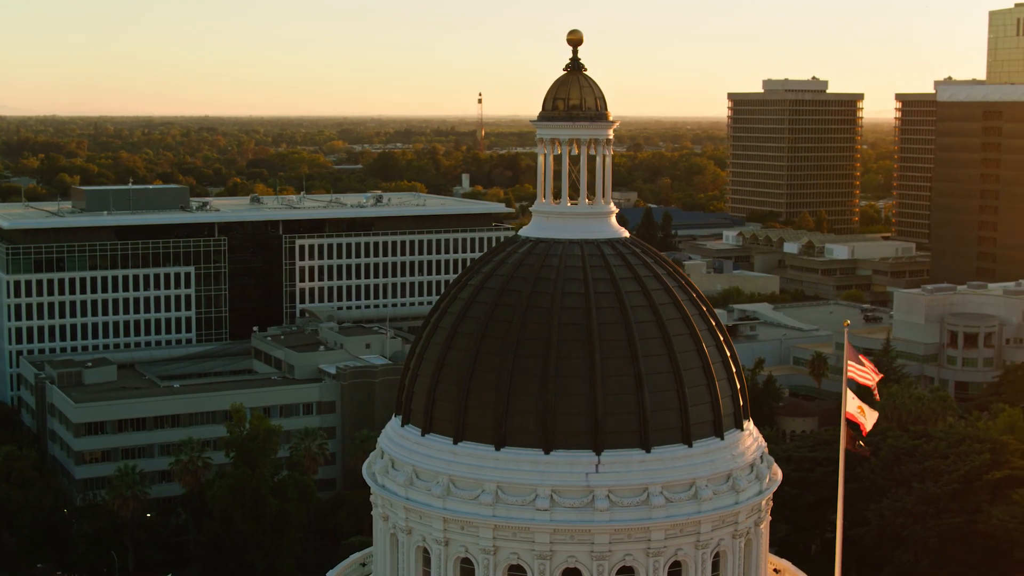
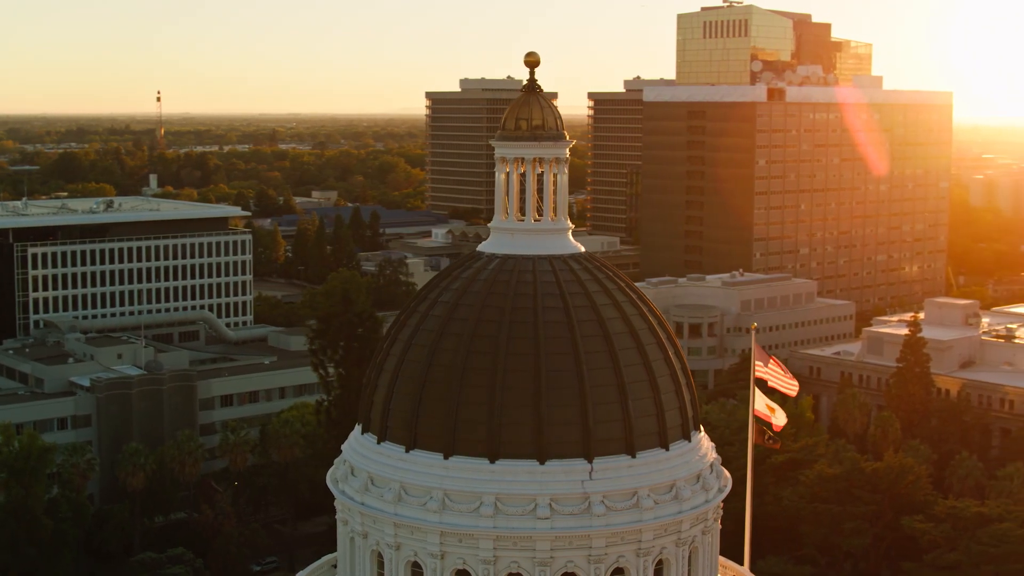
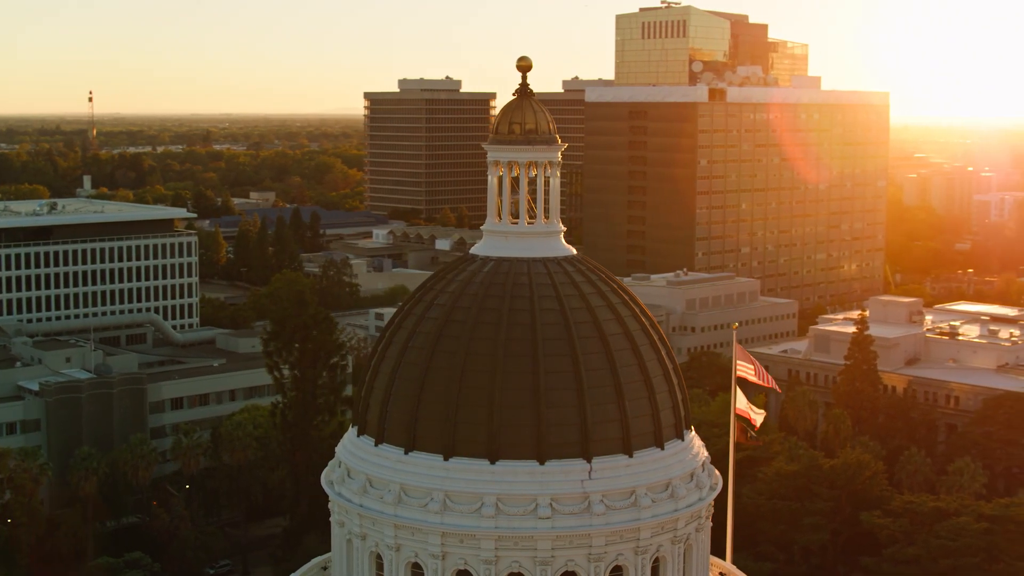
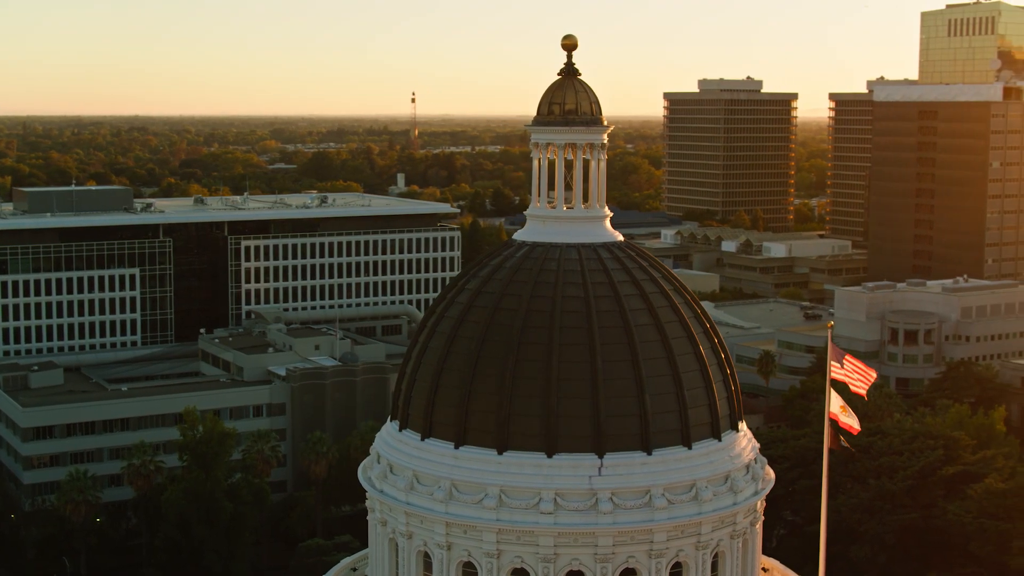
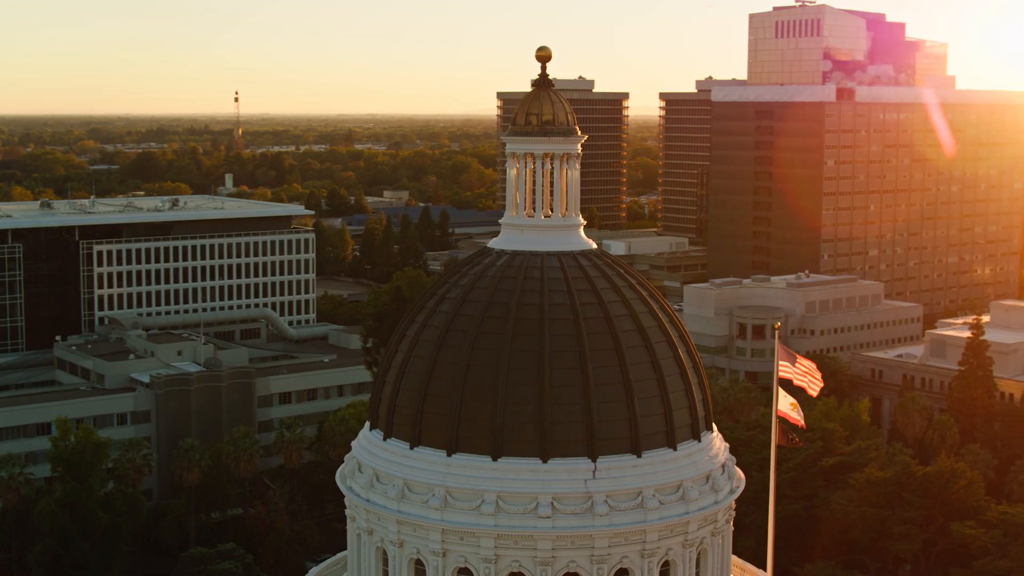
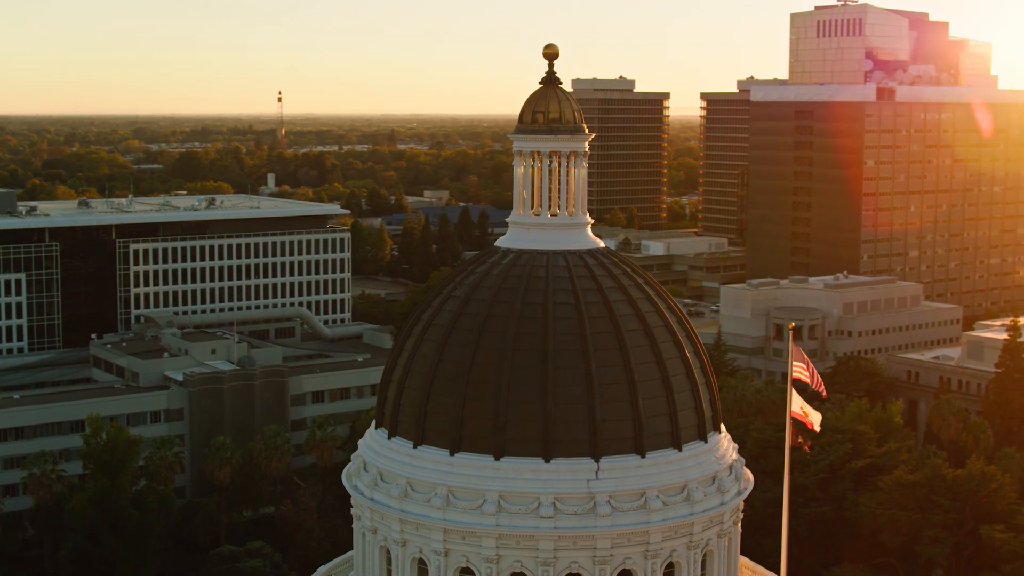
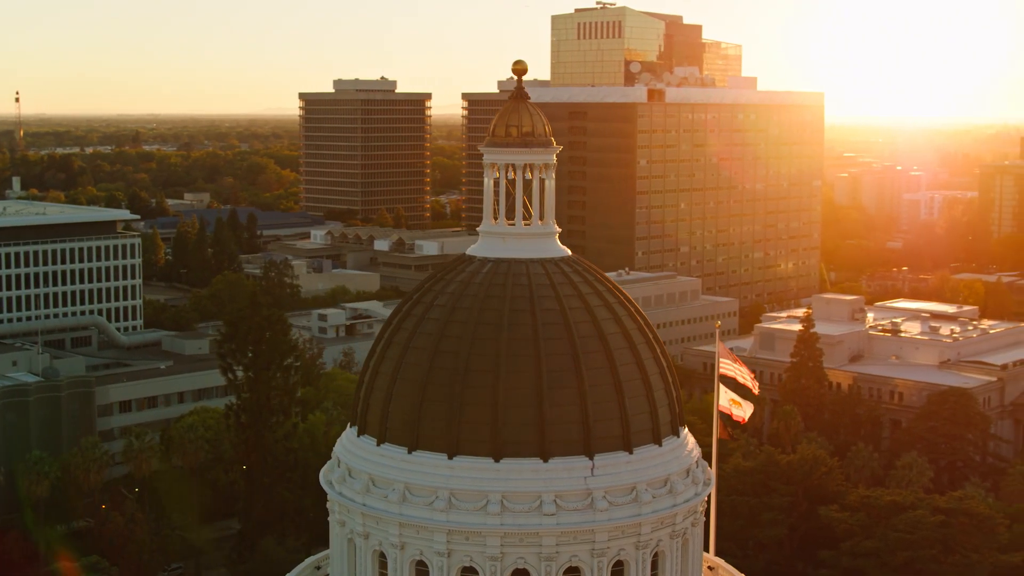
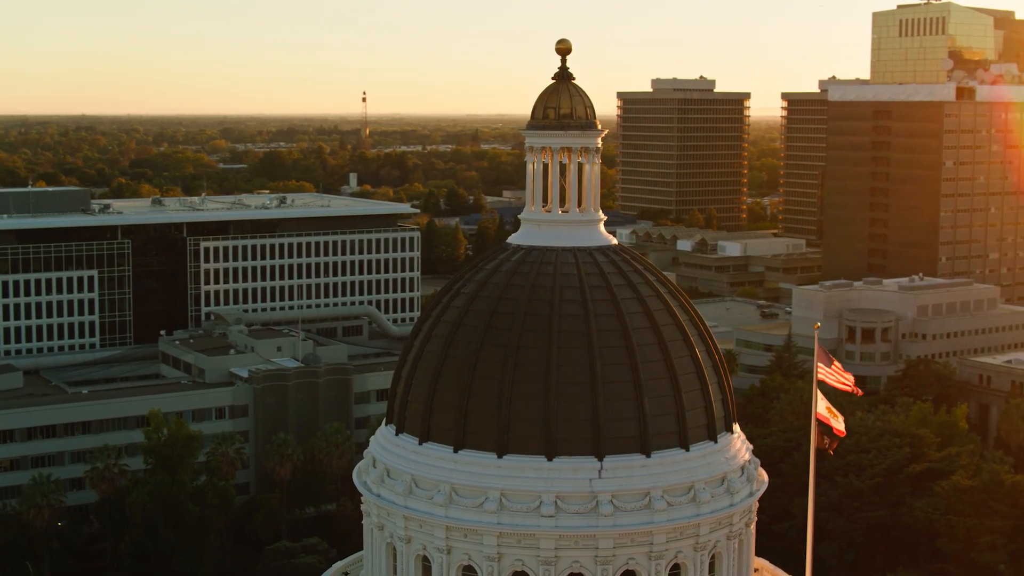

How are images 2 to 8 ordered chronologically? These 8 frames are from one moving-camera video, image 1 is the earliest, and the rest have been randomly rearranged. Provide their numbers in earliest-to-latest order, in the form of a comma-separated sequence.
4, 8, 6, 5, 2, 3, 7
